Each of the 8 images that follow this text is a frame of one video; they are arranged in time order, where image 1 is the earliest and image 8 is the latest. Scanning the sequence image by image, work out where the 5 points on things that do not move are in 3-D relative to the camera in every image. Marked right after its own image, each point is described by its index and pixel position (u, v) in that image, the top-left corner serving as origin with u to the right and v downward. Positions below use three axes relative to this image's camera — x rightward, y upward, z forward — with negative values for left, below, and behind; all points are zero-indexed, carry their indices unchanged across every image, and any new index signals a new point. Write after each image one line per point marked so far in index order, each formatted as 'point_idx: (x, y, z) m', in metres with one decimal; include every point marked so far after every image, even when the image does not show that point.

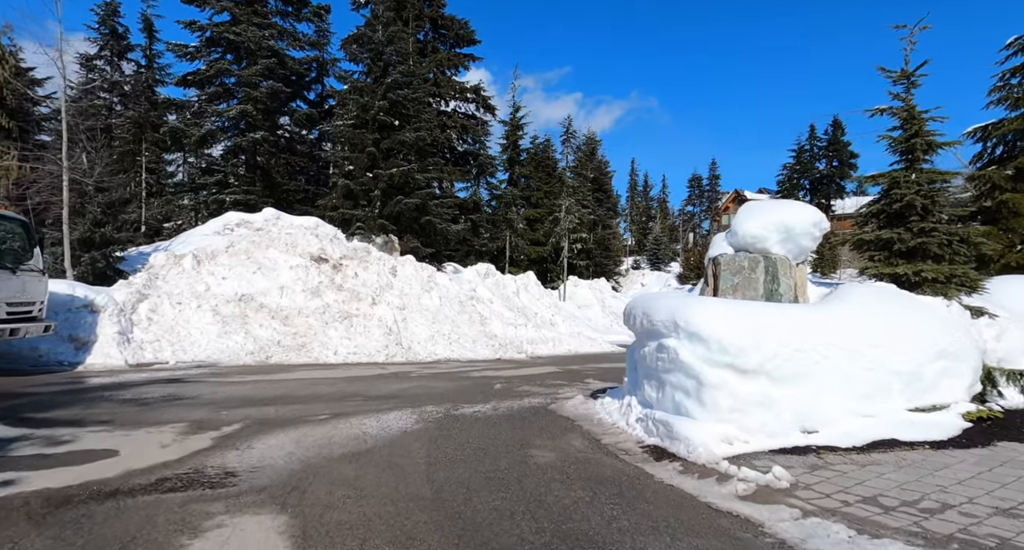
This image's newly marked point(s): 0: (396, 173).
0: (-4.1, +3.7, +19.8) m
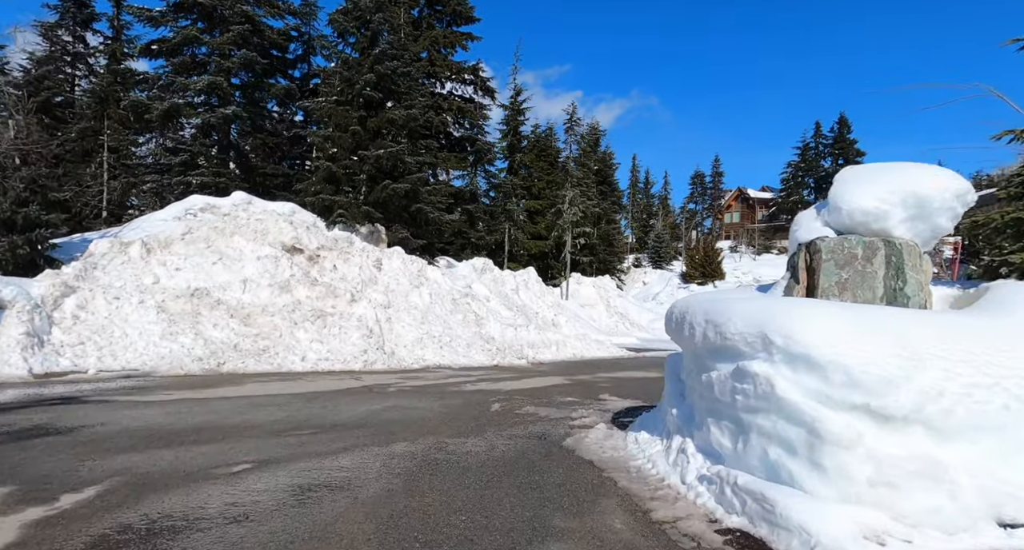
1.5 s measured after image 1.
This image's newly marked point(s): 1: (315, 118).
0: (-4.0, +3.9, +17.7) m
1: (-6.9, +5.5, +19.7) m
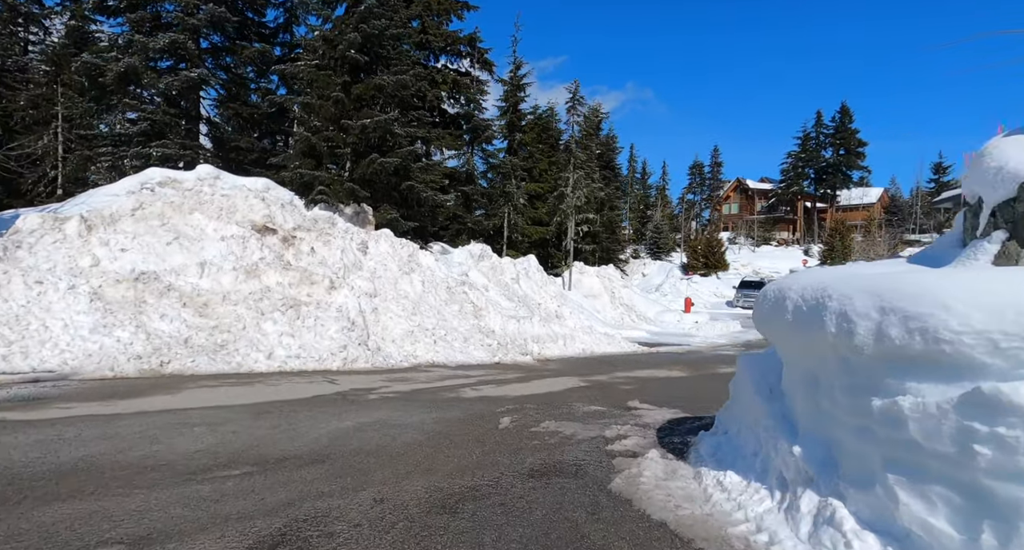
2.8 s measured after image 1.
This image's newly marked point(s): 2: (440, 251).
0: (-4.0, +4.3, +15.7) m
1: (-6.8, +5.9, +17.7) m
2: (-2.5, +0.8, +19.3) m
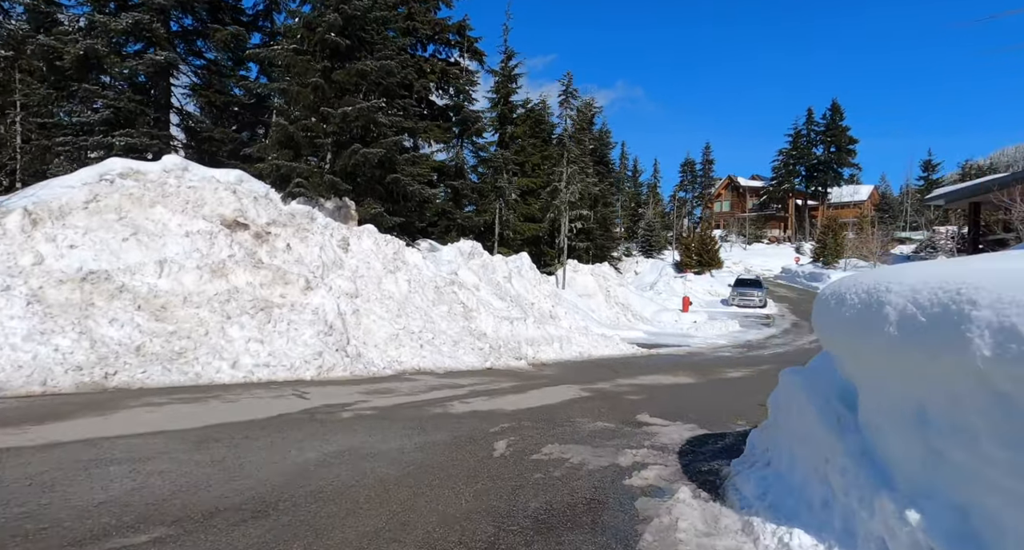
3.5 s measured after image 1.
0: (-4.2, +4.3, +14.7) m
1: (-7.1, +6.0, +16.6) m
2: (-2.7, +0.9, +18.3) m
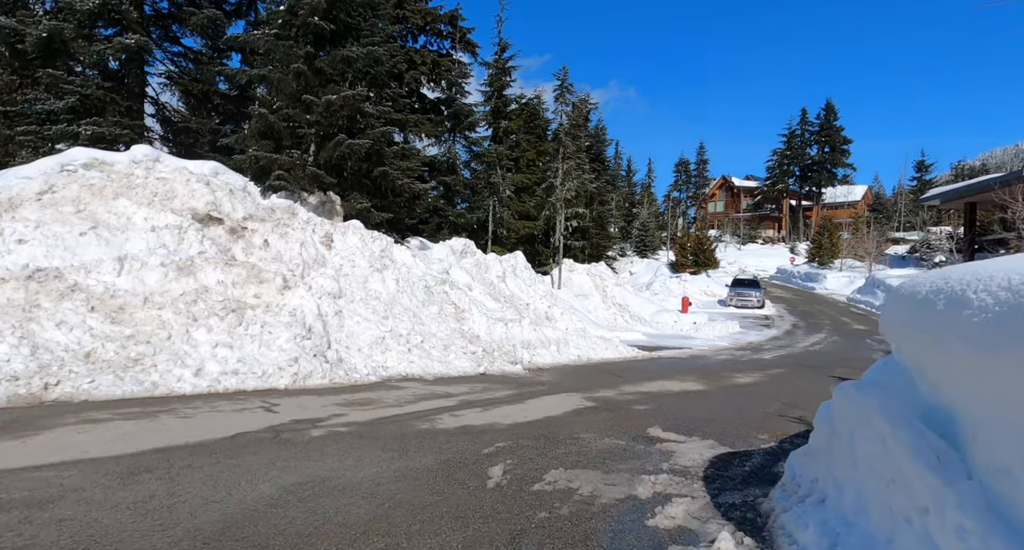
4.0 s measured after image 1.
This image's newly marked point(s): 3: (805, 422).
0: (-4.3, +4.3, +13.8) m
1: (-7.2, +6.0, +15.7) m
2: (-2.9, +0.9, +17.4) m
3: (+4.2, -2.1, +8.0) m
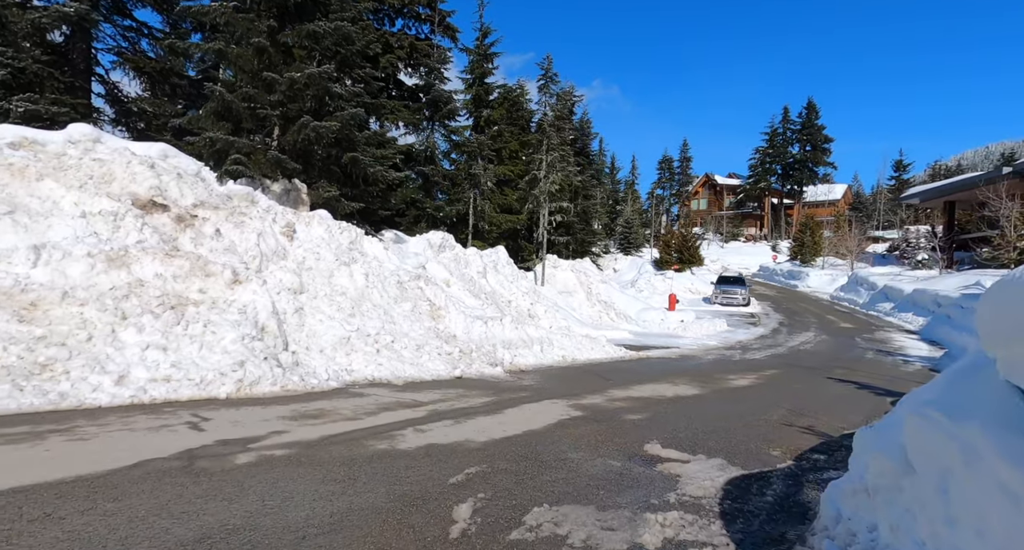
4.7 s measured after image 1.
0: (-4.8, +4.5, +12.7) m
1: (-7.7, +6.2, +14.4) m
2: (-3.5, +1.0, +16.3) m
3: (+3.9, -2.0, +7.2) m
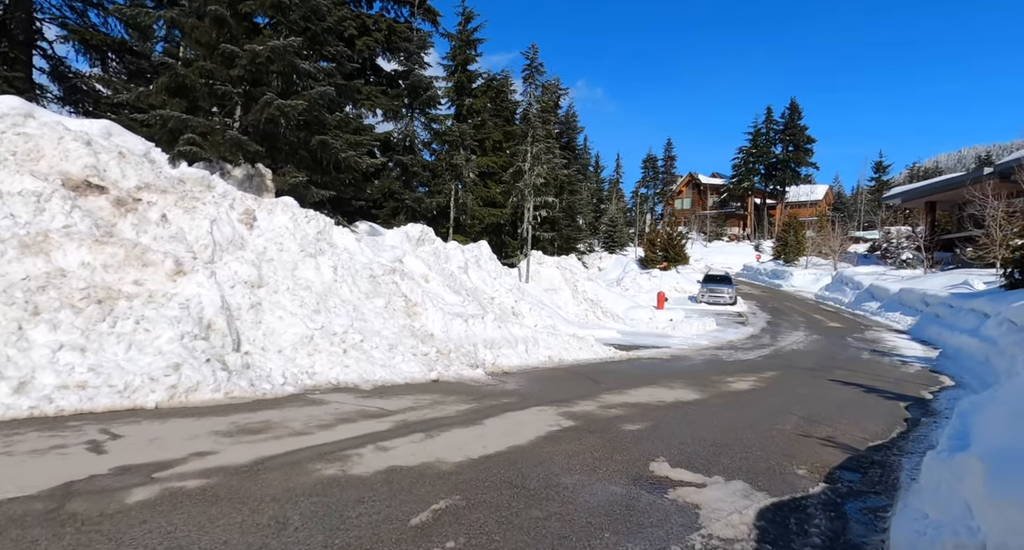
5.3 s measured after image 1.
0: (-5.1, +4.6, +11.6) m
1: (-8.1, +6.3, +13.2) m
2: (-3.9, +1.2, +15.2) m
3: (+3.7, -1.9, +6.3) m
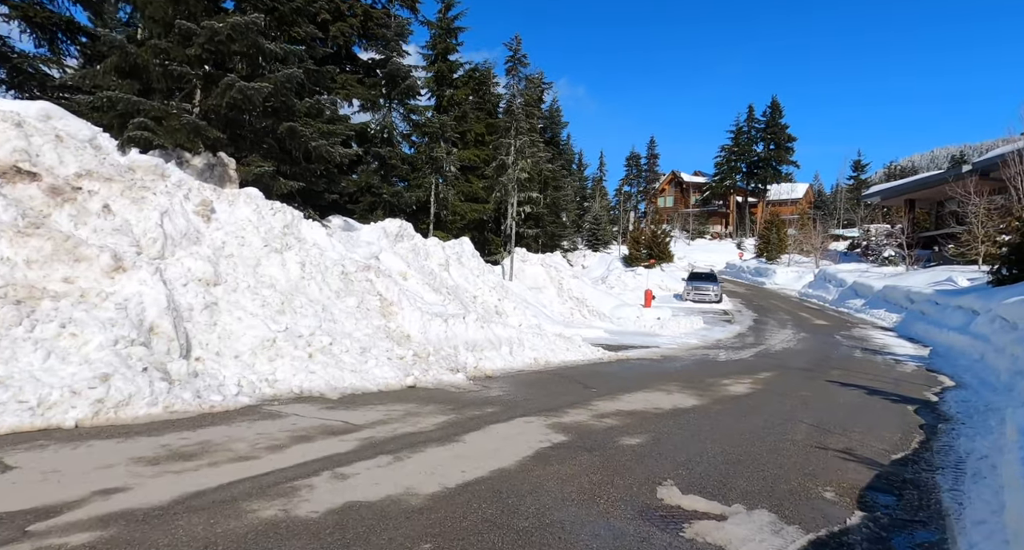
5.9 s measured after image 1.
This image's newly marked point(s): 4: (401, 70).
0: (-5.4, +4.7, +10.6) m
1: (-8.5, +6.4, +12.2) m
2: (-4.3, +1.2, +14.3) m
3: (+3.5, -1.8, +5.6) m
4: (-3.7, +6.8, +18.7) m
